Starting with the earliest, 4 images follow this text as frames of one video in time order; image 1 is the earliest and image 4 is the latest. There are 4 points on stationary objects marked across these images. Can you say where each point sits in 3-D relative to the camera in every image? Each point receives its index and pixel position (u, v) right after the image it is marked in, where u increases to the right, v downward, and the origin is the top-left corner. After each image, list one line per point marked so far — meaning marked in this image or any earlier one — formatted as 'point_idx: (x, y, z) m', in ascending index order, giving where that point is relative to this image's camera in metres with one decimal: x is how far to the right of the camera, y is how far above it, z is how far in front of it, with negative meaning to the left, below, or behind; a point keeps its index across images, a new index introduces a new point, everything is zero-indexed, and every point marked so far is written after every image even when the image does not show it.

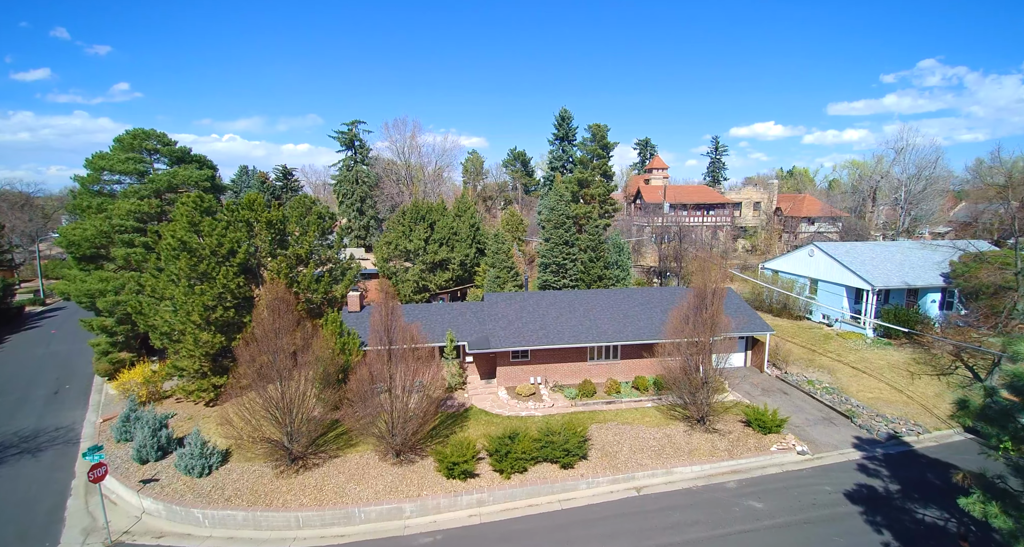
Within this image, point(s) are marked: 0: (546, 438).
0: (+1.2, -5.7, +19.2) m
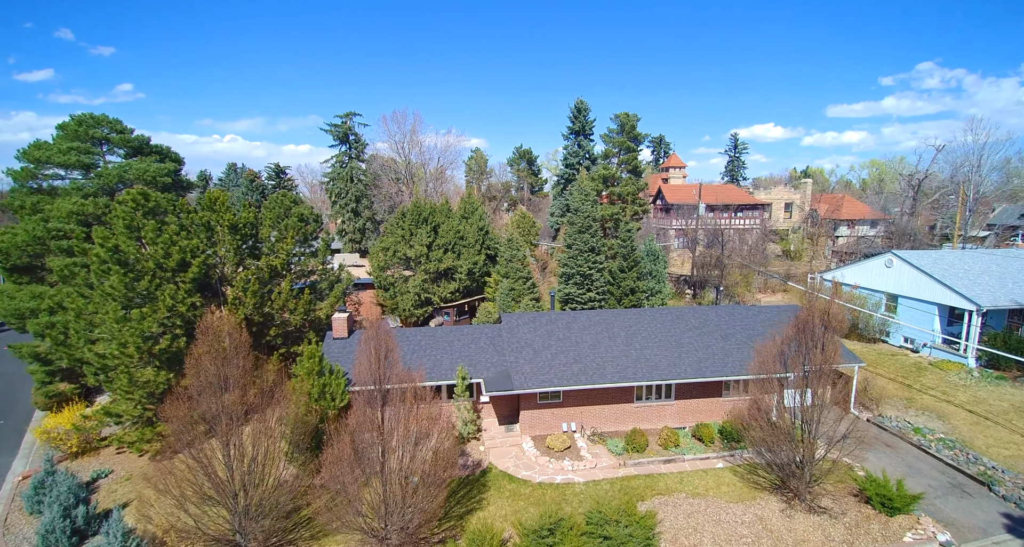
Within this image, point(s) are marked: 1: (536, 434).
0: (+2.2, -6.3, +13.8) m
1: (+0.9, -5.7, +19.9) m
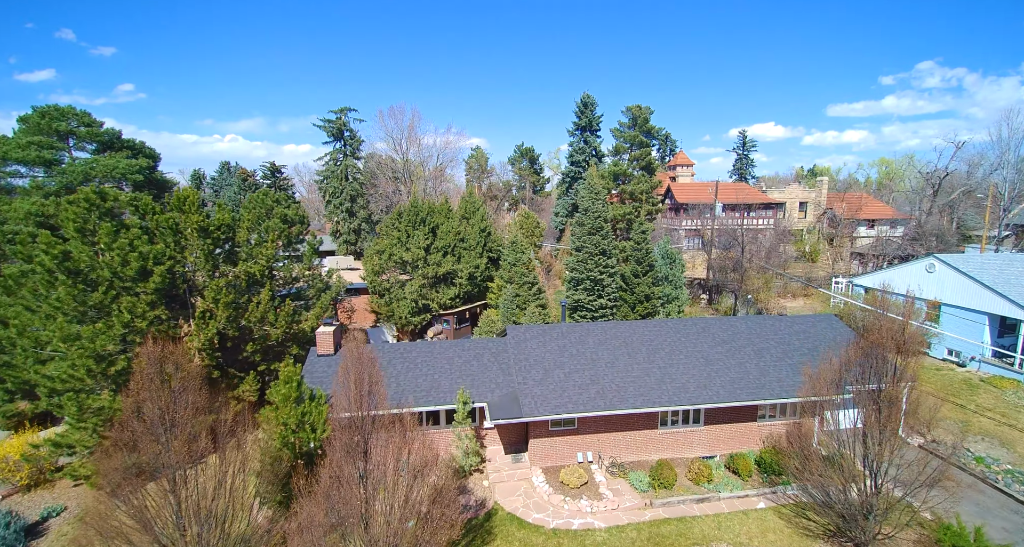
0: (+2.4, -6.6, +11.3) m
1: (+1.1, -6.0, +17.4) m
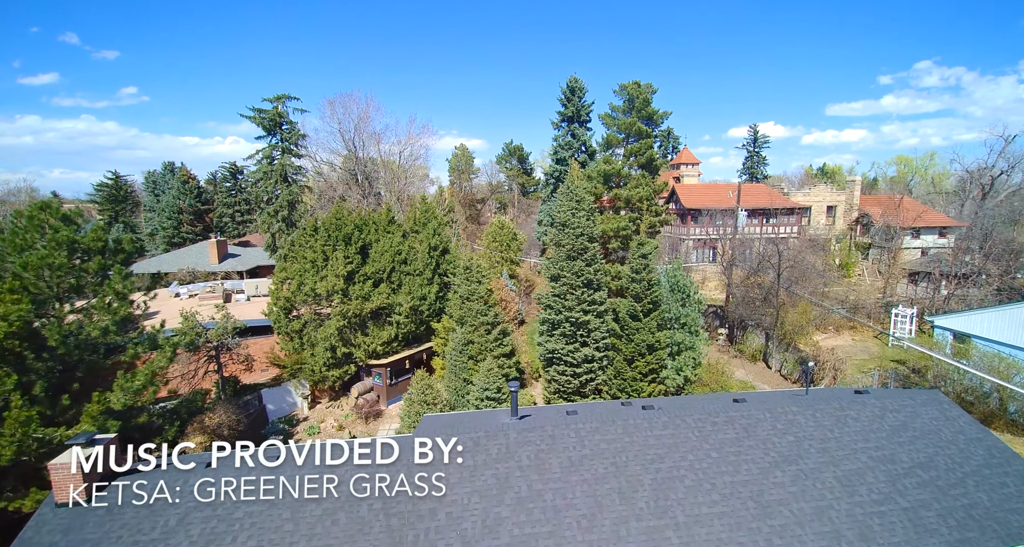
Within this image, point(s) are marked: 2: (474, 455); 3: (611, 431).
0: (+0.5, -8.2, +2.8) m
1: (-0.8, -7.6, +8.9) m
2: (-0.8, -3.8, +11.8) m
3: (+2.2, -3.5, +12.6) m
